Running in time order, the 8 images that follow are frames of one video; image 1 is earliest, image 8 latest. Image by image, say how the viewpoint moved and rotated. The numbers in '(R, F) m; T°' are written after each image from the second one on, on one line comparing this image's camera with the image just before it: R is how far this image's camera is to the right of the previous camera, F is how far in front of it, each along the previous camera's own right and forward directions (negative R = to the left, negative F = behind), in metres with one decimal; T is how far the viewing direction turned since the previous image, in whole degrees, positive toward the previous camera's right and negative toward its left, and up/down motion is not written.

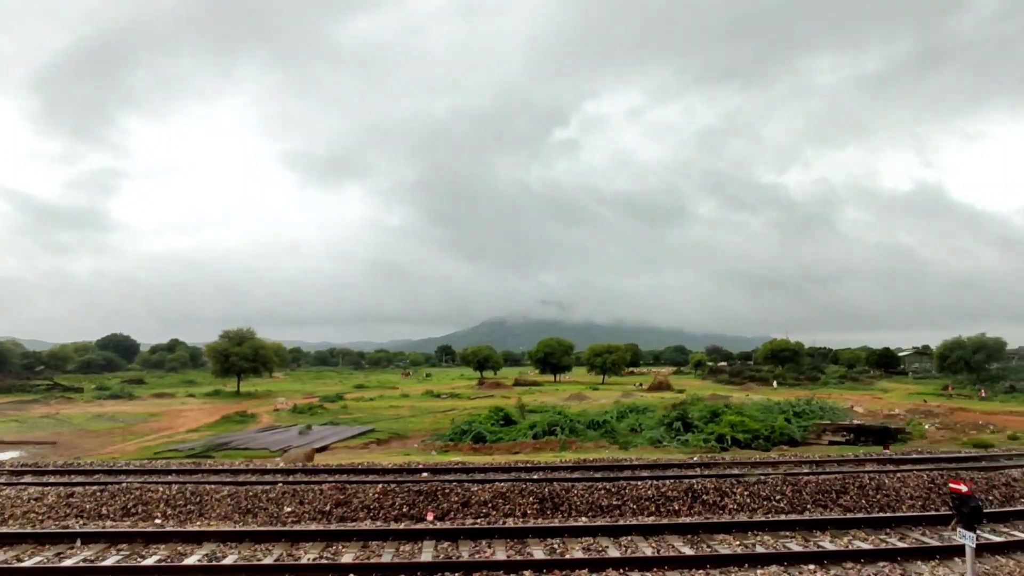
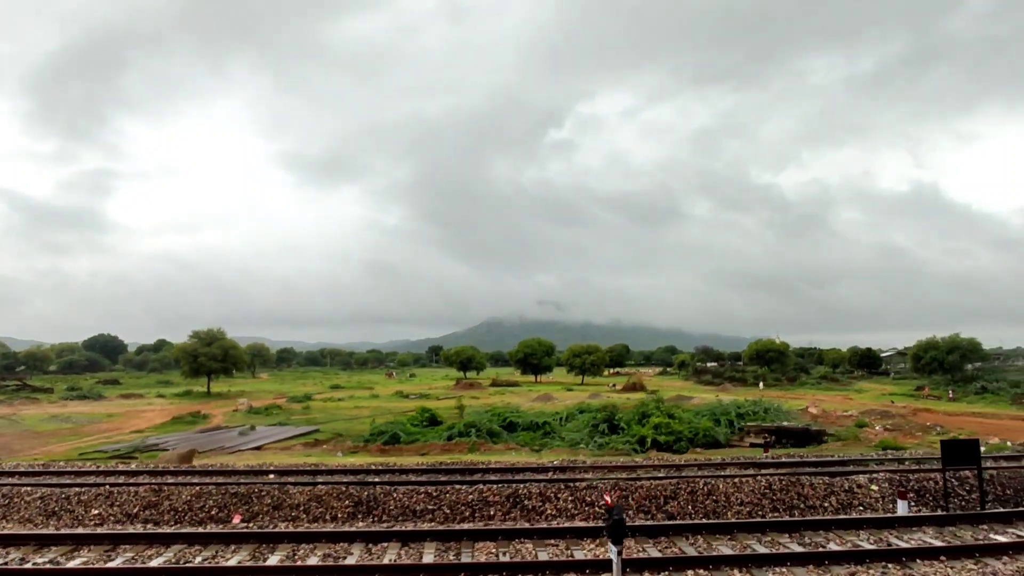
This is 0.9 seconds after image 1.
(+3.2, +0.2) m; 0°
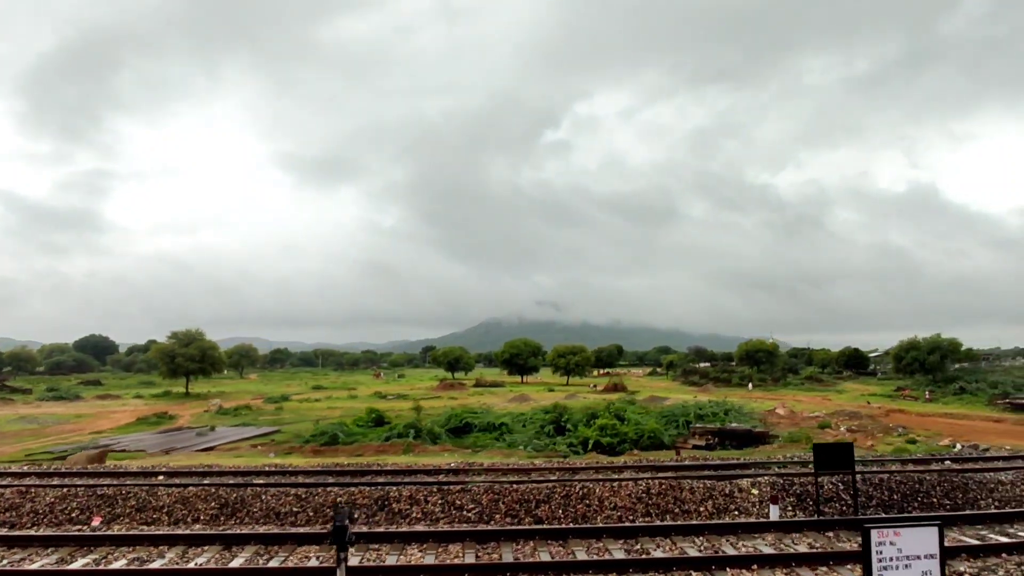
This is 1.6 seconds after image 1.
(+2.3, +0.1) m; 0°
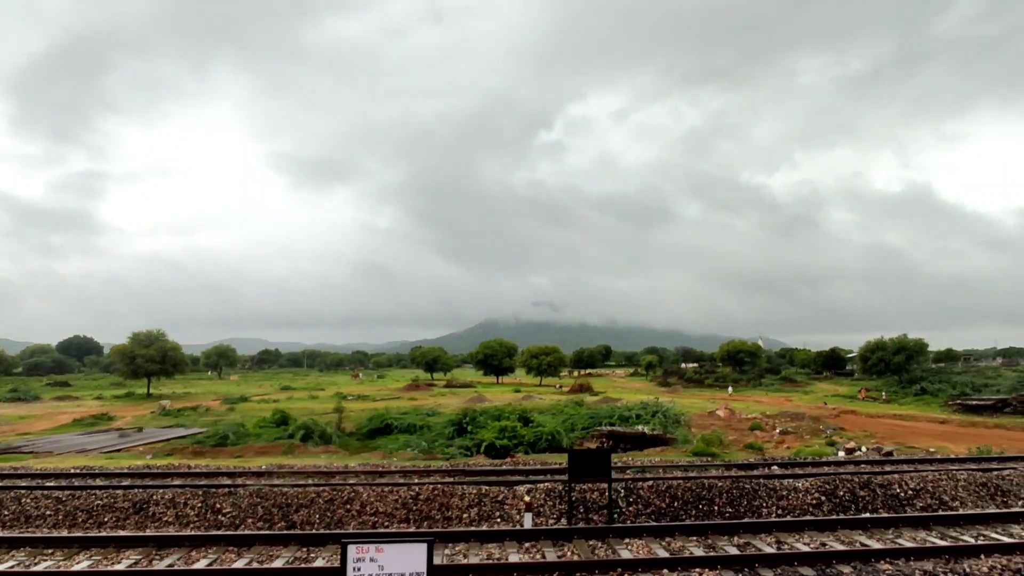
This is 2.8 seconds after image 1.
(+4.2, +0.2) m; 0°
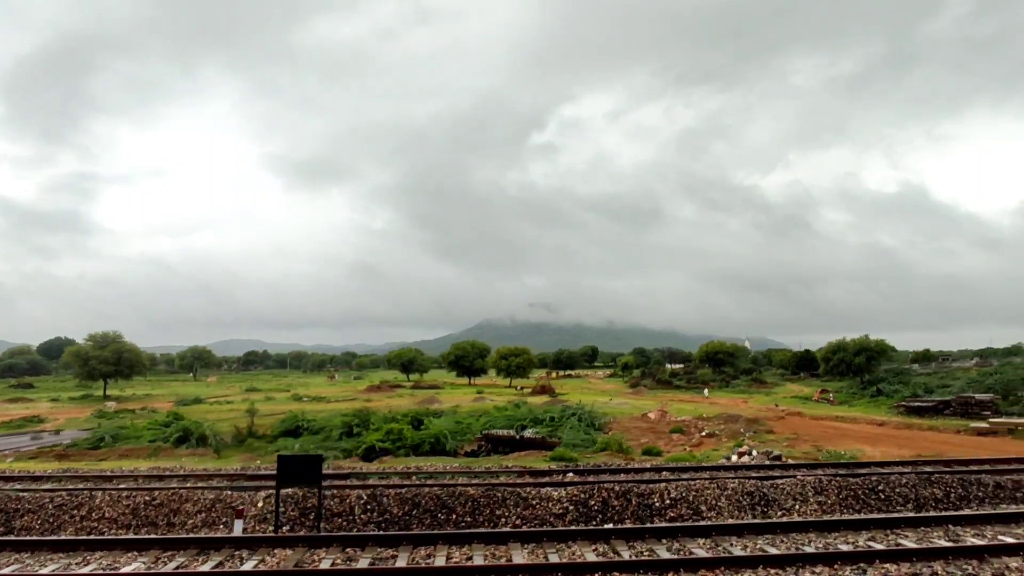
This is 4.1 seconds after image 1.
(+4.6, +0.2) m; 0°
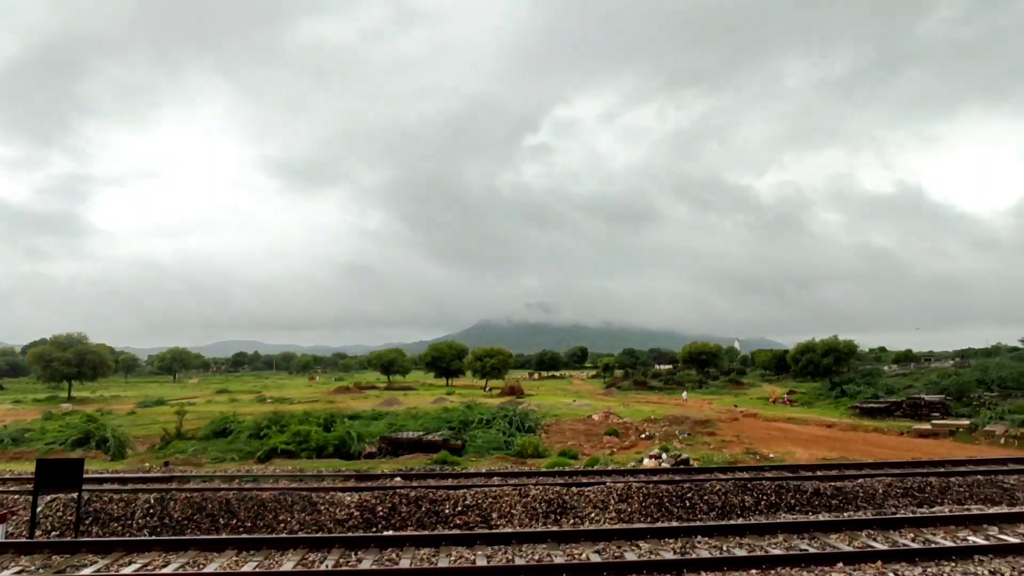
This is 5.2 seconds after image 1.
(+3.7, +0.2) m; 0°
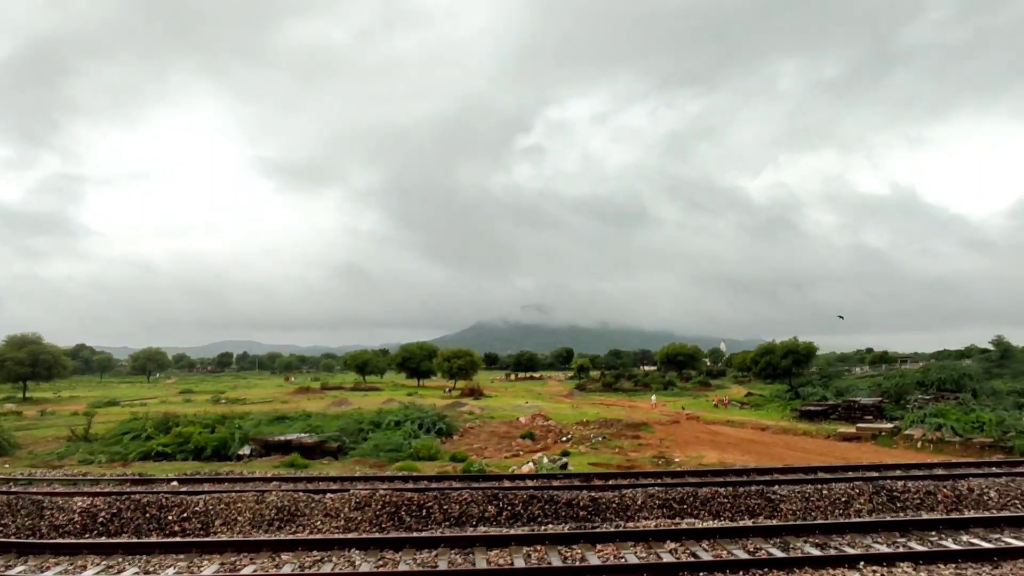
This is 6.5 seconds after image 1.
(+4.6, +0.3) m; 0°
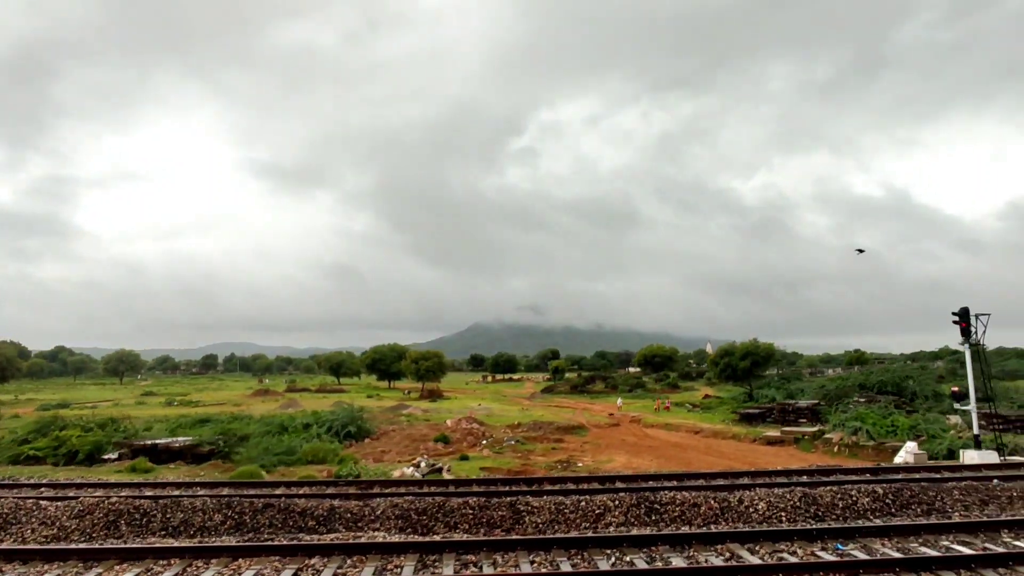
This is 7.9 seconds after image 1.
(+4.6, +0.4) m; 0°
